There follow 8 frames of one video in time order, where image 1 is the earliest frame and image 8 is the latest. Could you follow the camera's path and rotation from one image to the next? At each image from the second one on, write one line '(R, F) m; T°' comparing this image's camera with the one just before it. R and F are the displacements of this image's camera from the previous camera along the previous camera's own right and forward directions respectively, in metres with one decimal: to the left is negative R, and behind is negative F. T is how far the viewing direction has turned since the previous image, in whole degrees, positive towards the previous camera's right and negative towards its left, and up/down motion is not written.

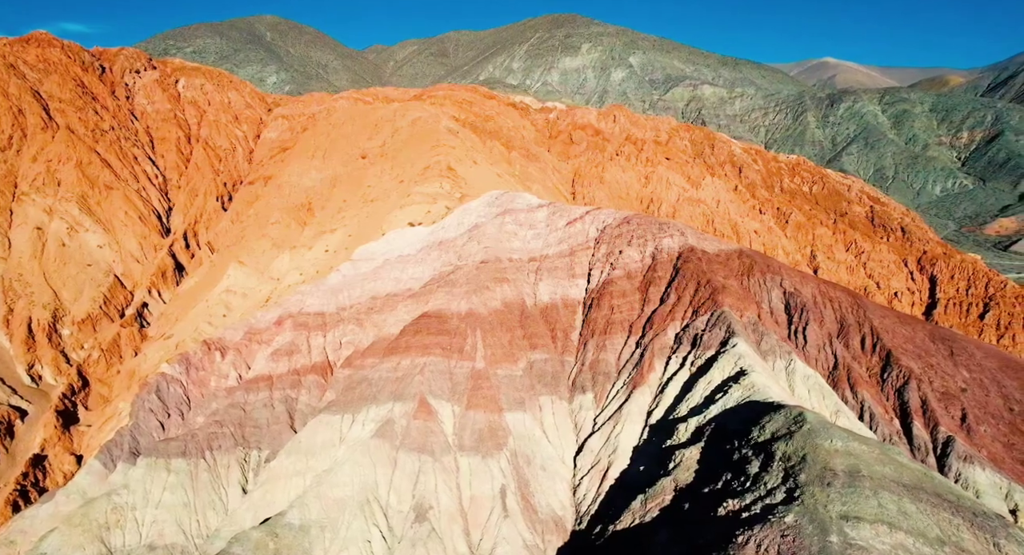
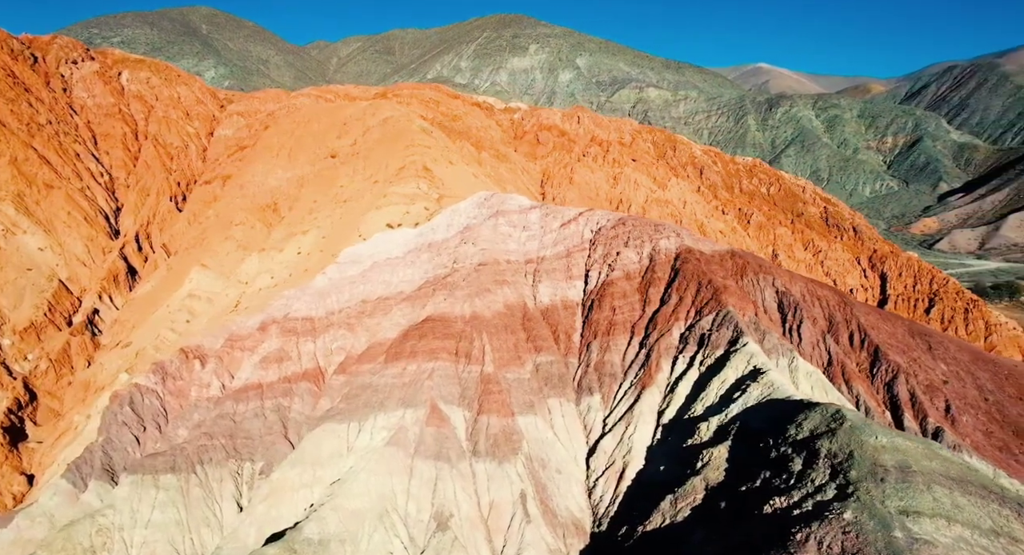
(-3.2, +0.4) m; +6°
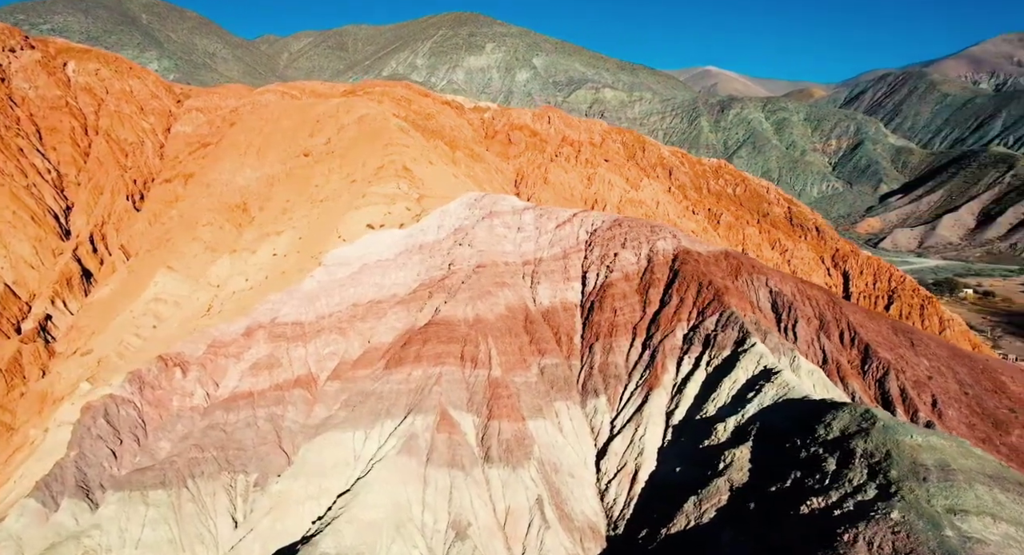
(-2.7, +0.5) m; +5°
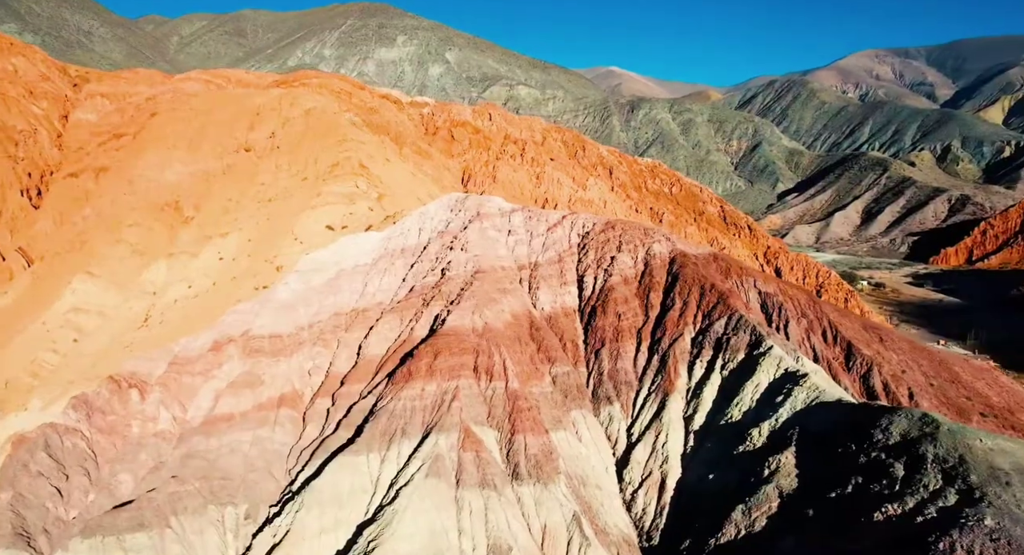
(-5.1, +1.8) m; +9°
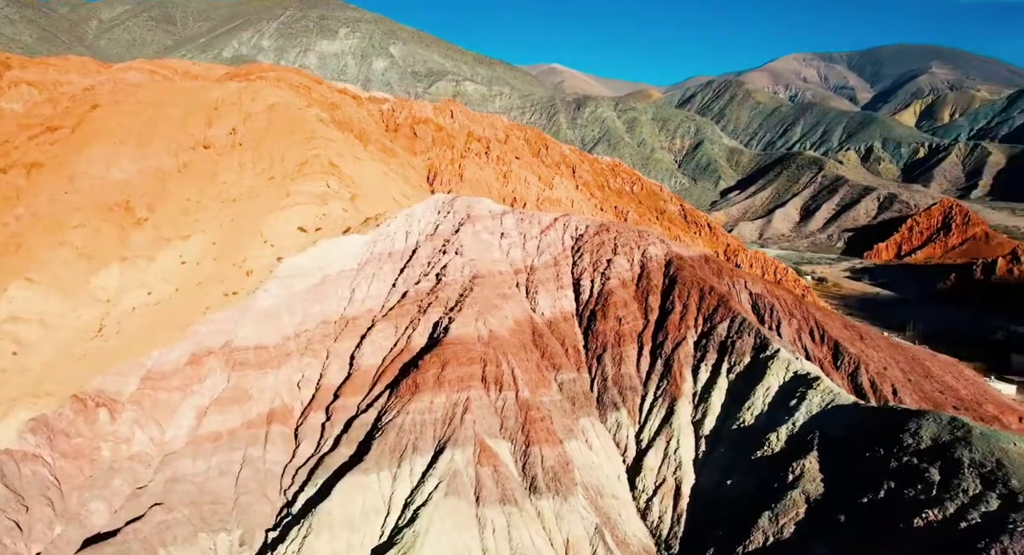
(-3.0, +1.1) m; +6°
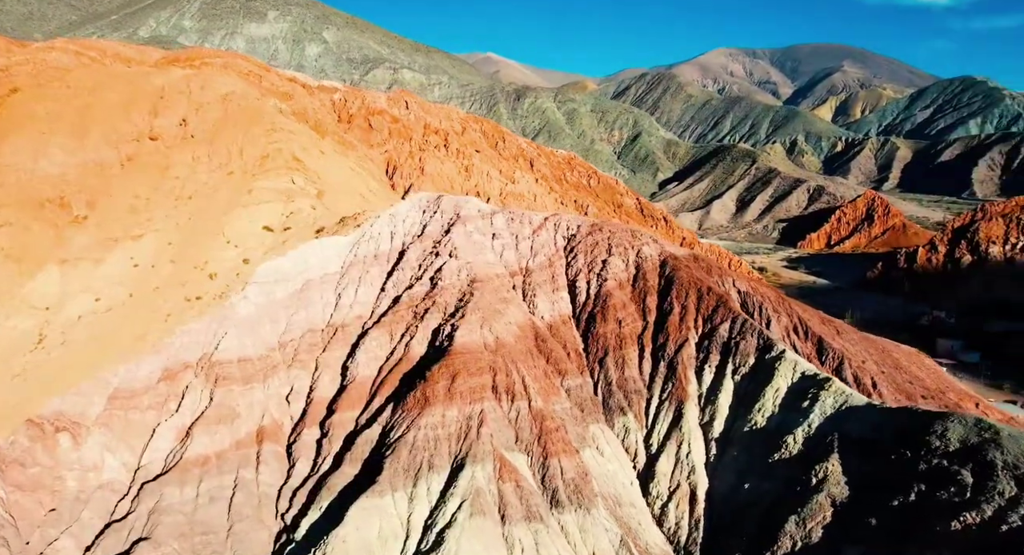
(-3.2, +1.3) m; +6°
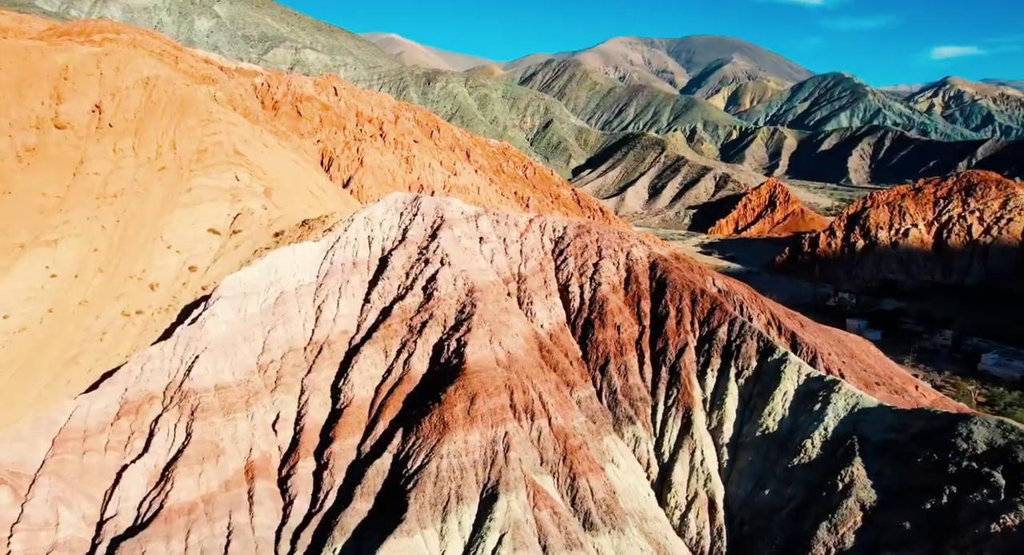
(-4.3, +2.0) m; +9°
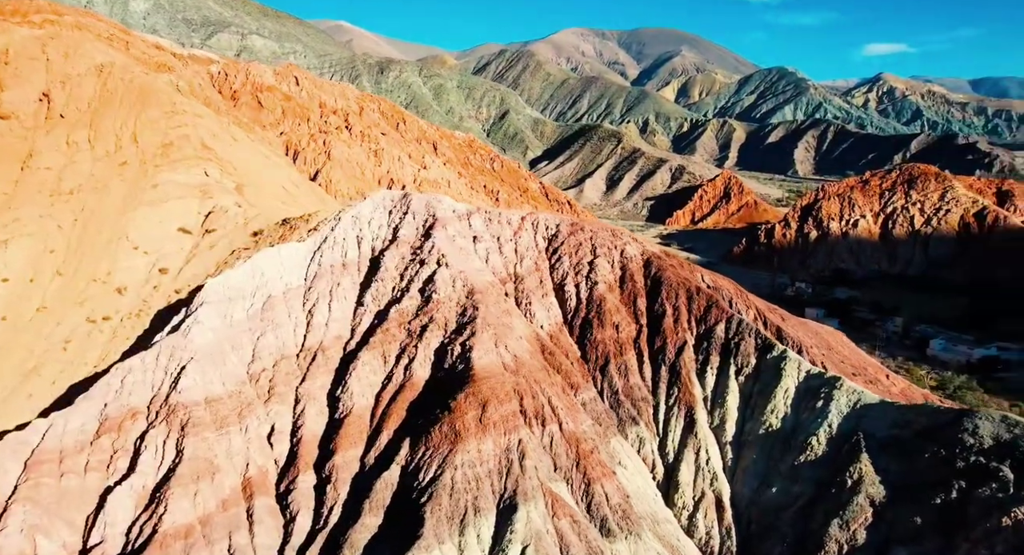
(-2.1, +0.9) m; +4°
